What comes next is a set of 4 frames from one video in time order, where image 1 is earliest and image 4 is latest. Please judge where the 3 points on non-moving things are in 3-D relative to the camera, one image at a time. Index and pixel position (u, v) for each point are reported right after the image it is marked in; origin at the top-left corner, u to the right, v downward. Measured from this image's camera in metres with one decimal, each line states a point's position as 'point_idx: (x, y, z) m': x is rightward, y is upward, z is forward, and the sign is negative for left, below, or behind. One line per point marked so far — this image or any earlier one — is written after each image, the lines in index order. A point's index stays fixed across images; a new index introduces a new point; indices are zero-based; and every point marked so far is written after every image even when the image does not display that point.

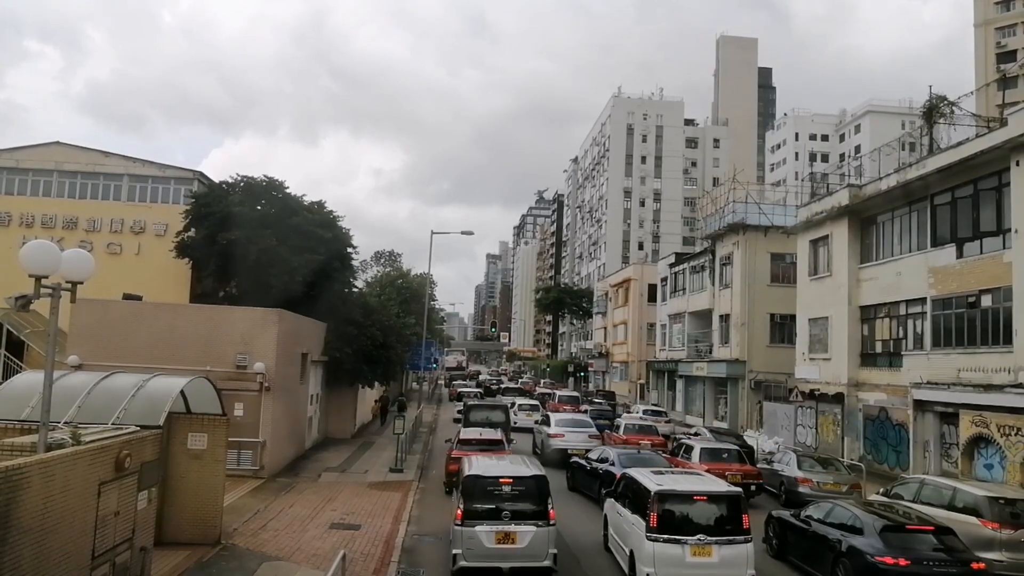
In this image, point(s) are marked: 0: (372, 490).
0: (-3.6, -5.2, +19.6) m
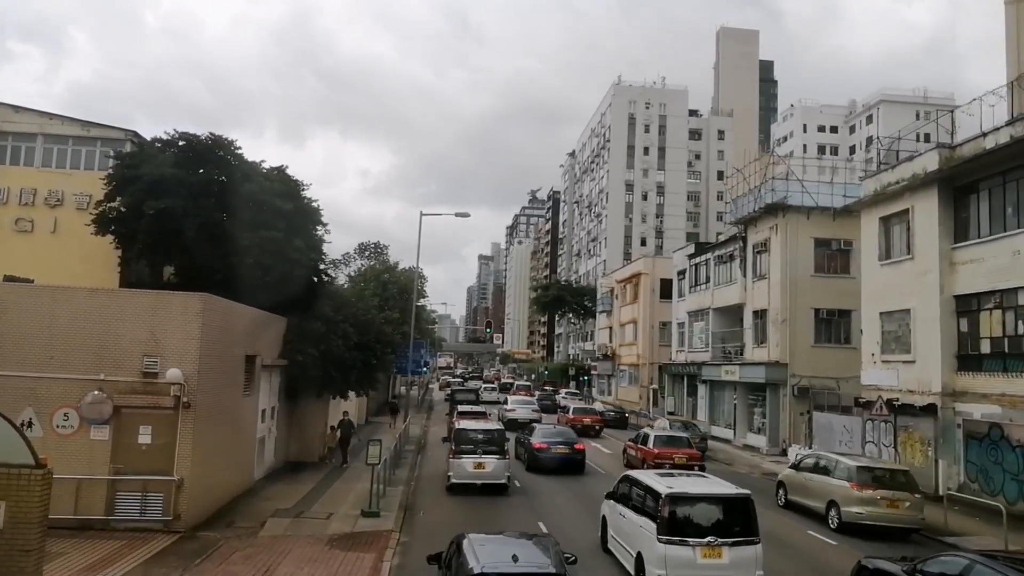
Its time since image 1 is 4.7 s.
0: (-3.3, -4.7, +13.9) m
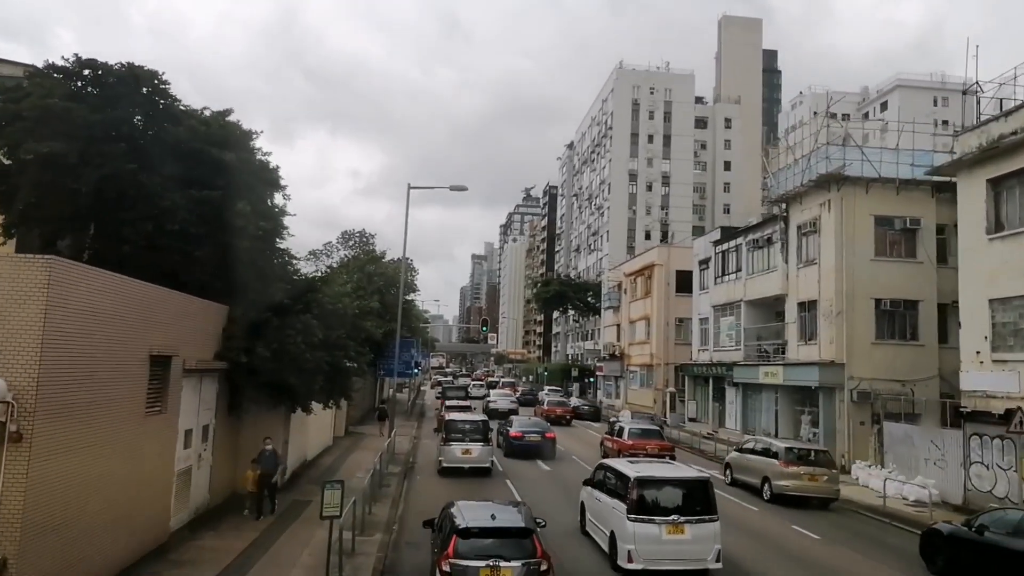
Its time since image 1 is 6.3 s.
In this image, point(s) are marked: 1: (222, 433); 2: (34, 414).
0: (-2.9, -4.3, +8.5) m
1: (-6.3, -3.1, +16.4) m
2: (-5.6, -1.5, +8.9) m
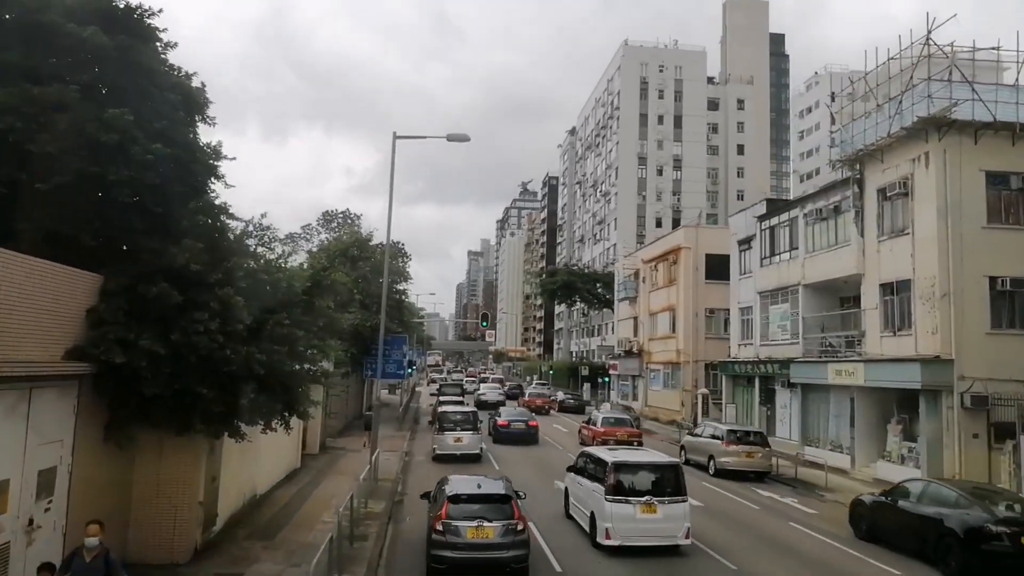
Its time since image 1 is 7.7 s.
0: (-2.3, -3.7, +2.3) m
1: (-5.7, -2.5, +10.2) m
2: (-5.0, -0.9, +2.7) m
